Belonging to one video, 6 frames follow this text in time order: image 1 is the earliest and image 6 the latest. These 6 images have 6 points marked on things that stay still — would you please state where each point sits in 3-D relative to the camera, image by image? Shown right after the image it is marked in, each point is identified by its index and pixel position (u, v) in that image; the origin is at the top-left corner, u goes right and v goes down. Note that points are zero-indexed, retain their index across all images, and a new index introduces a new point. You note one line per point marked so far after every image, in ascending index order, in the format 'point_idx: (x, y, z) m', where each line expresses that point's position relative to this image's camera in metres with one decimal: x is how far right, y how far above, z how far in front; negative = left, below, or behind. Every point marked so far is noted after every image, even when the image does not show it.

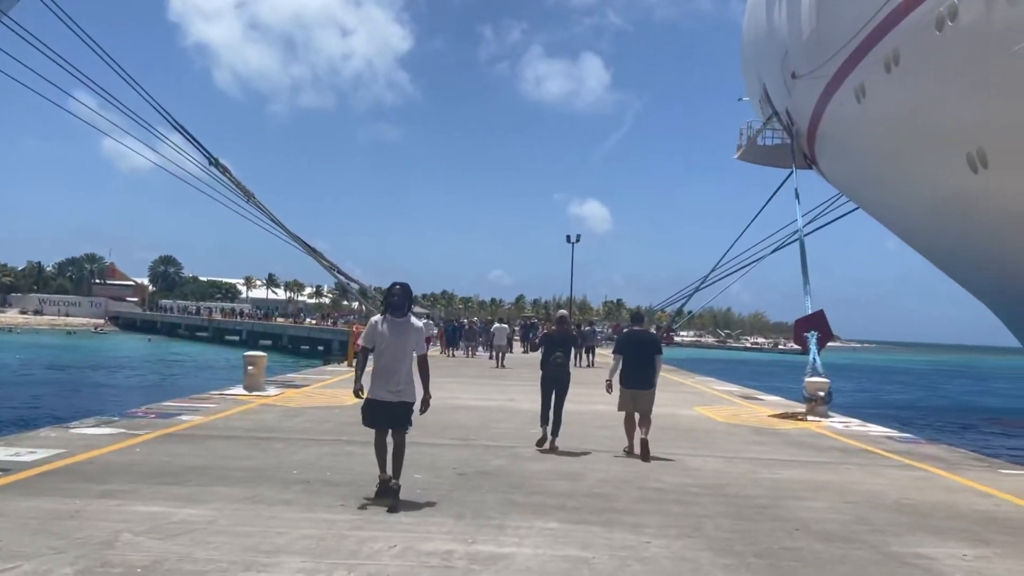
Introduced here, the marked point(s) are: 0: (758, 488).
0: (+1.9, -1.6, +6.8) m
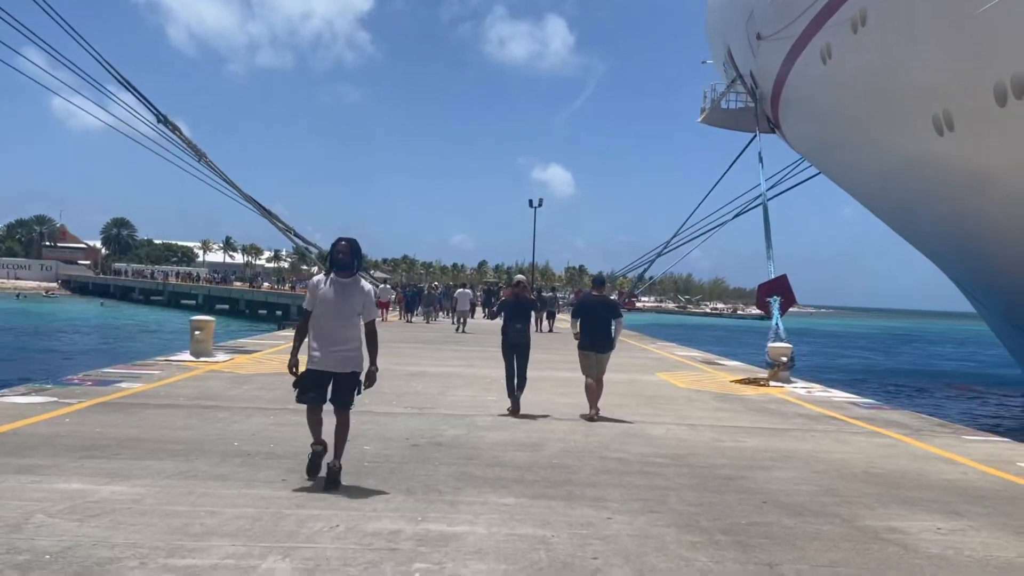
0: (+1.6, -1.3, +6.6) m
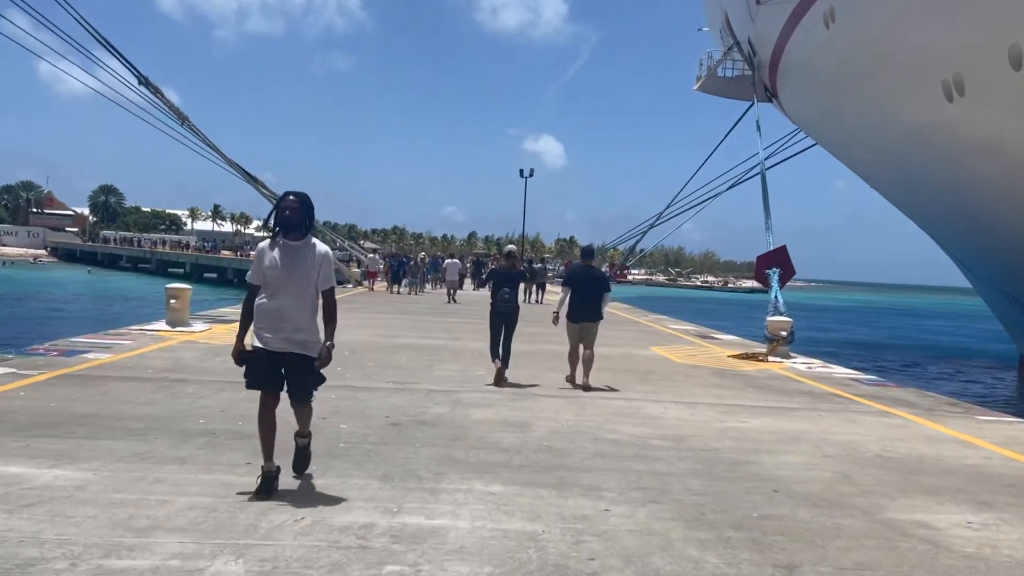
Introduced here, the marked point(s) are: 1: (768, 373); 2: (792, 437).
0: (+1.5, -1.1, +6.1) m
1: (+3.1, -1.0, +10.4) m
2: (+2.1, -1.1, +6.4) m
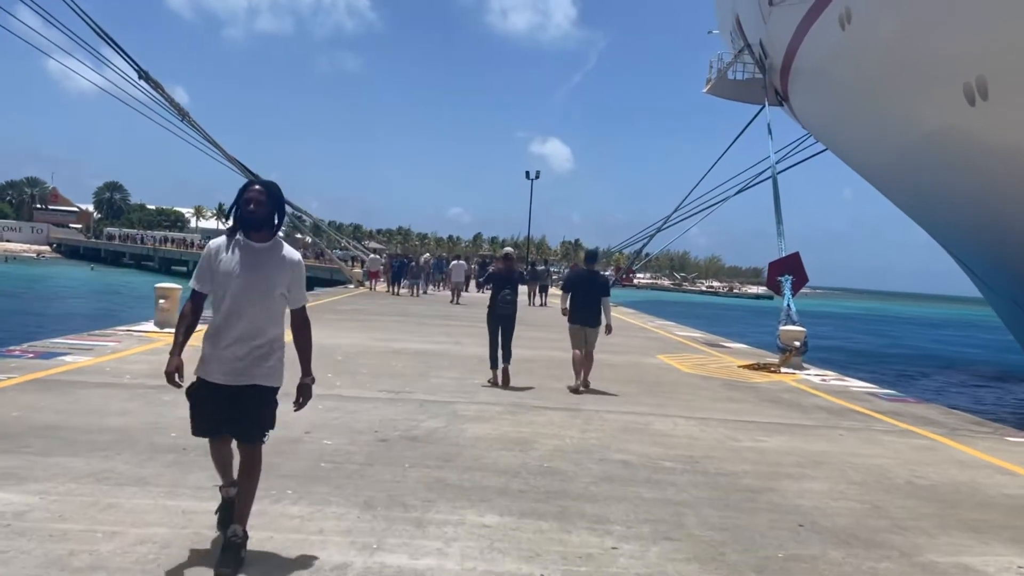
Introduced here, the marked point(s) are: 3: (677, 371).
0: (+1.5, -1.1, +5.7) m
1: (+3.1, -1.1, +9.9) m
2: (+2.1, -1.2, +5.9) m
3: (+2.0, -1.0, +10.7) m
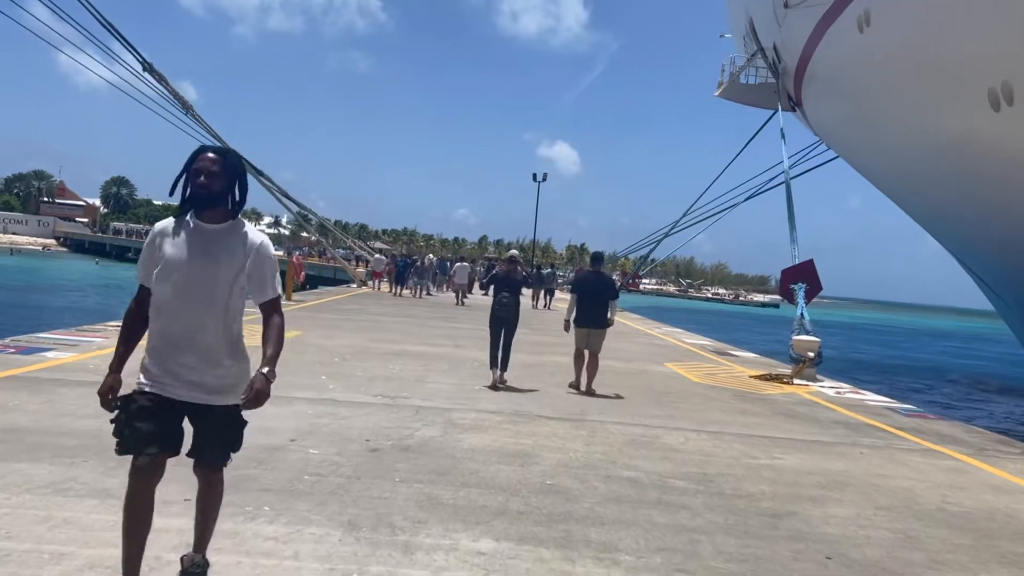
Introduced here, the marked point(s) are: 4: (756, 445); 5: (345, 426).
0: (+1.5, -1.2, +5.3) m
1: (+3.1, -1.2, +9.5) m
2: (+2.1, -1.2, +5.5) m
3: (+2.1, -1.1, +10.3) m
4: (+1.8, -1.2, +6.4) m
5: (-1.1, -0.9, +5.7) m
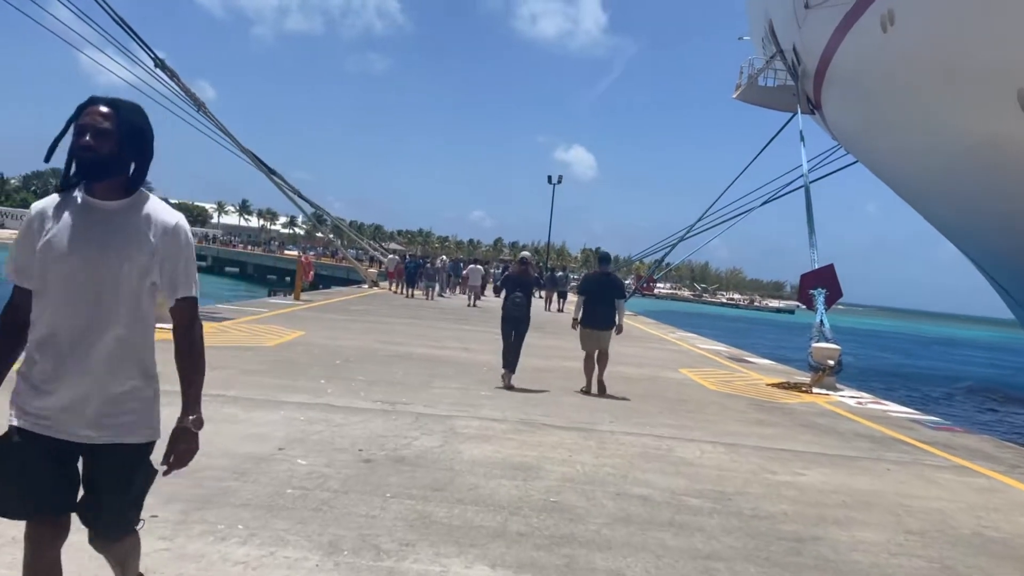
0: (+1.5, -1.2, +4.9) m
1: (+3.2, -1.3, +9.1) m
2: (+2.1, -1.2, +5.1) m
3: (+2.2, -1.1, +9.9) m
4: (+1.8, -1.2, +6.0) m
5: (-1.1, -0.9, +5.4) m
